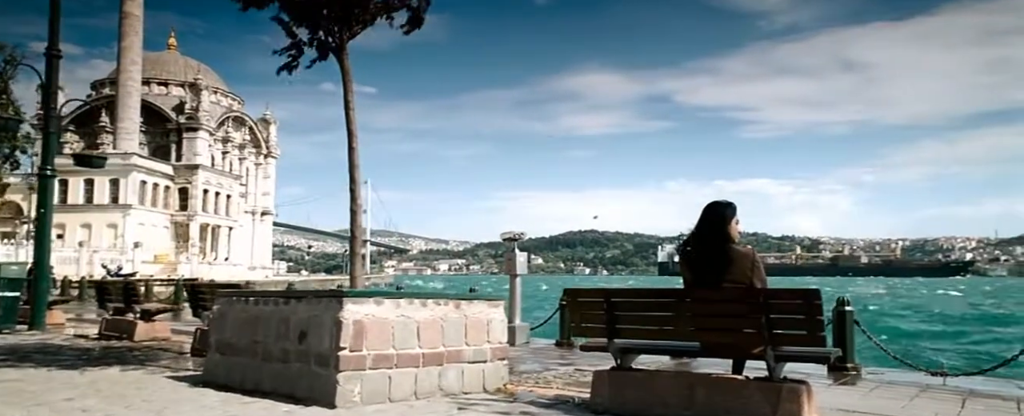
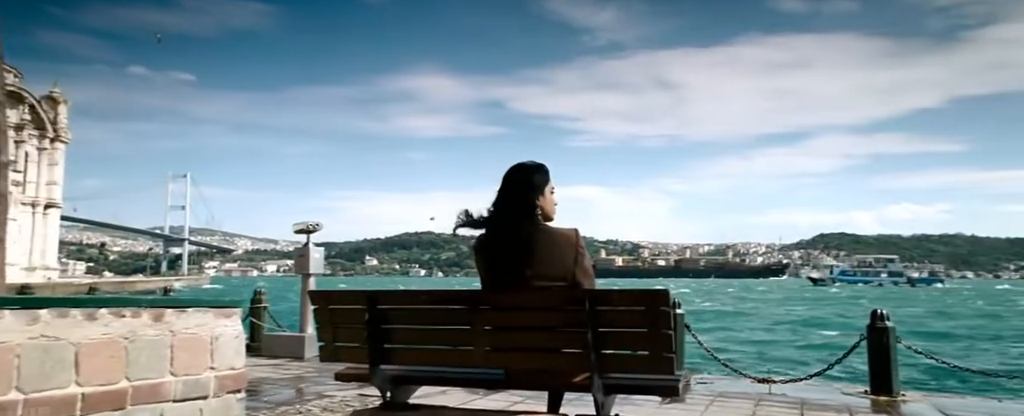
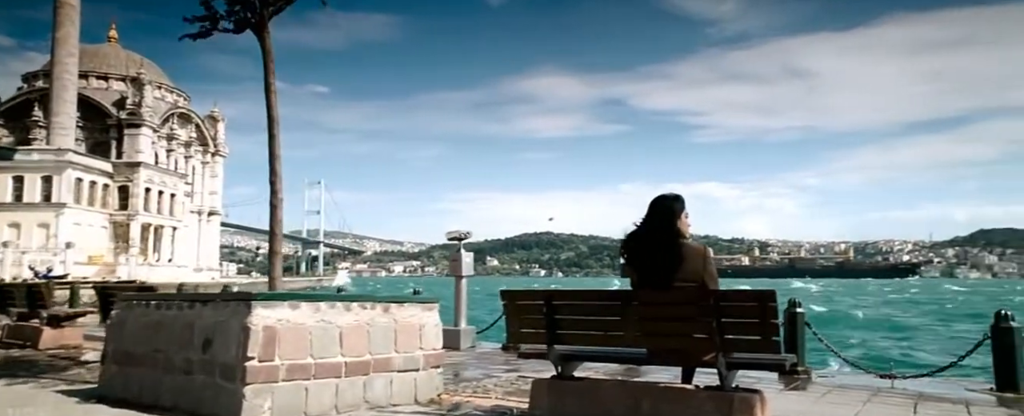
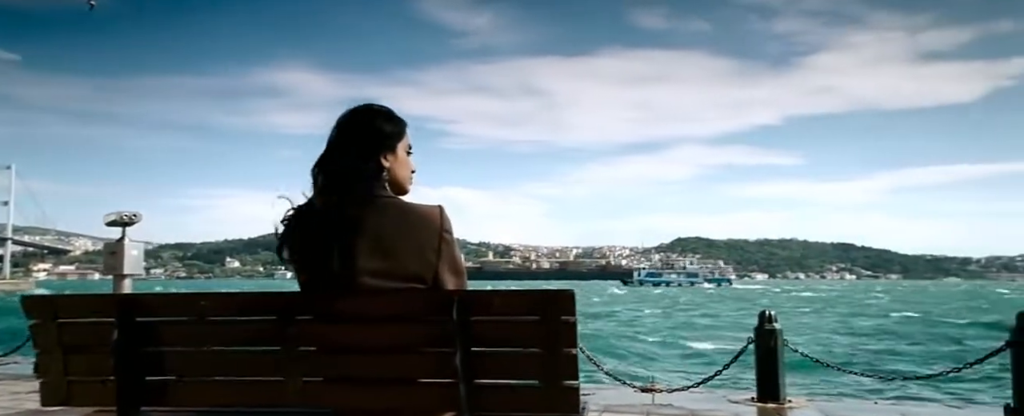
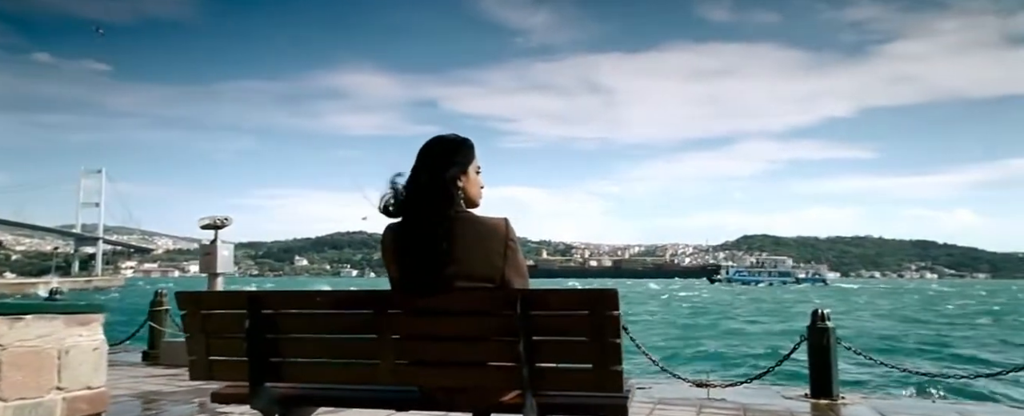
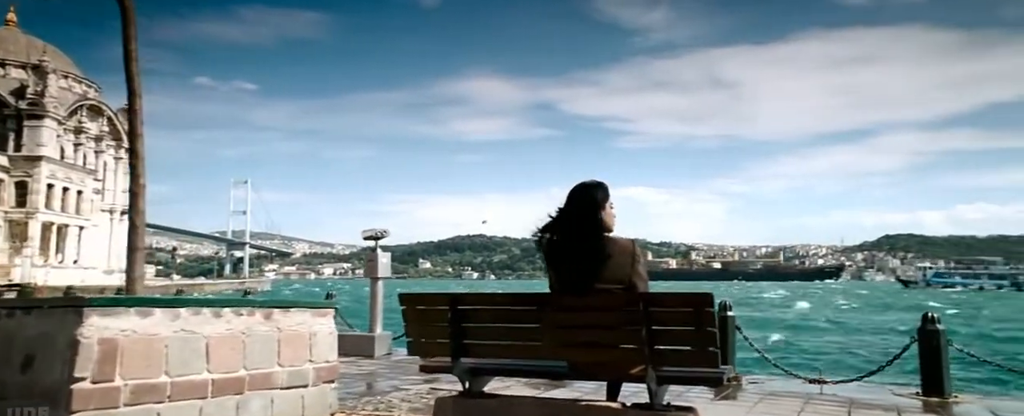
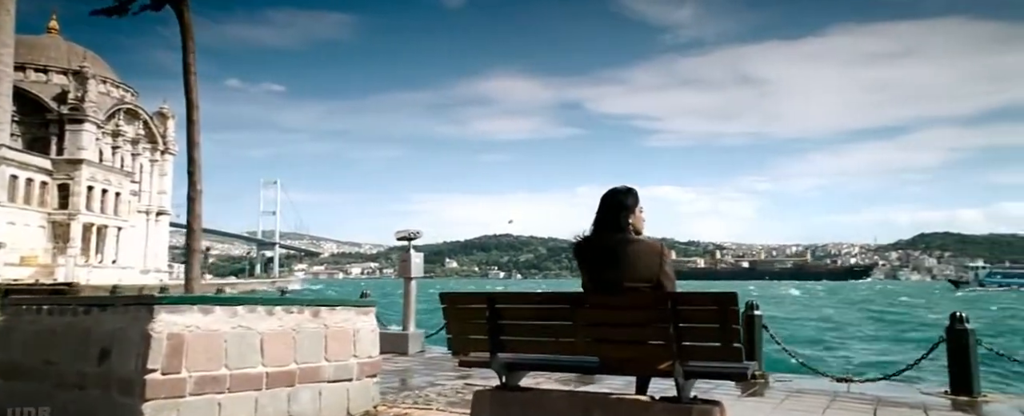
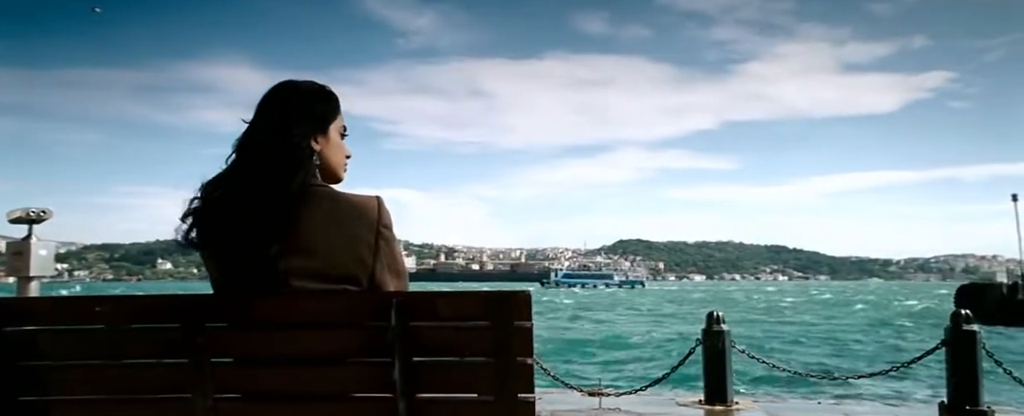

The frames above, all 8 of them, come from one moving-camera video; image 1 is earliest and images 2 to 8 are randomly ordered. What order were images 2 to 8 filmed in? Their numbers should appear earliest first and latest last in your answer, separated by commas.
3, 7, 6, 2, 5, 4, 8
